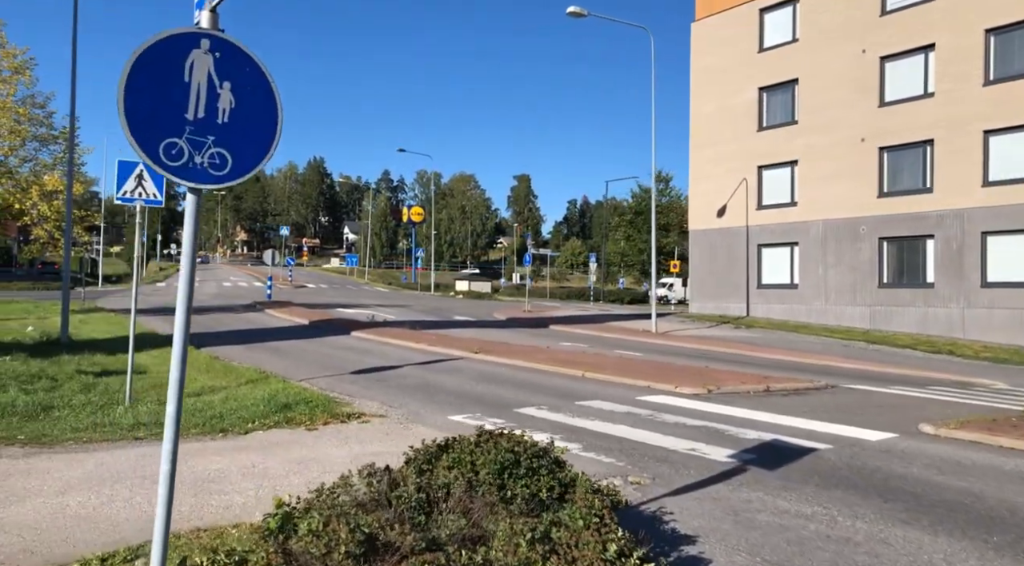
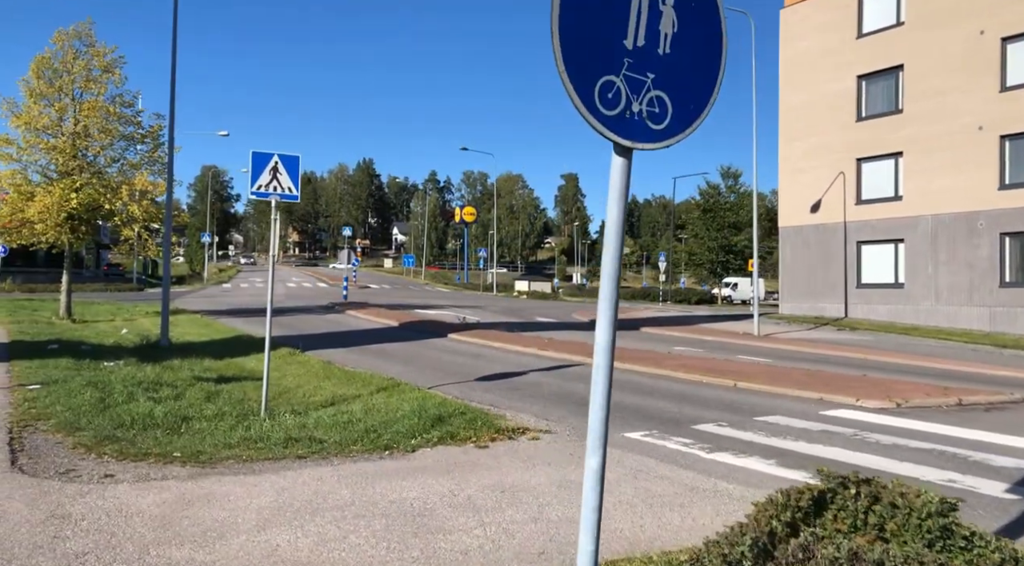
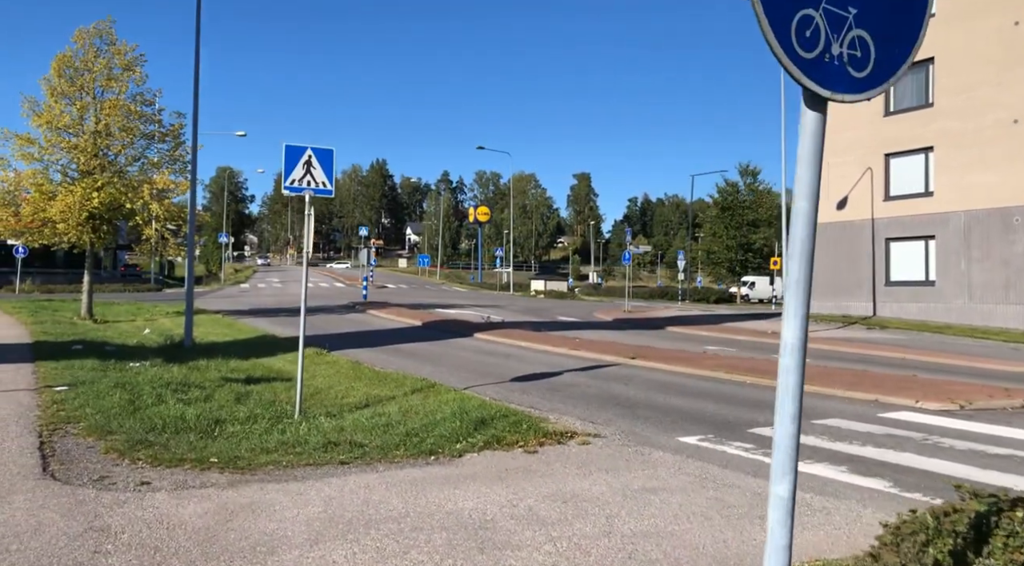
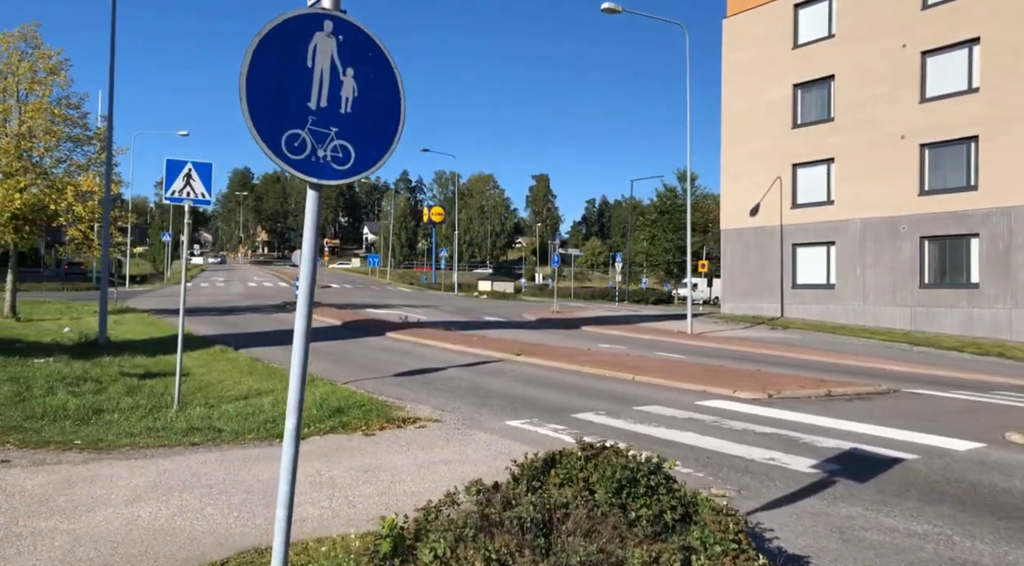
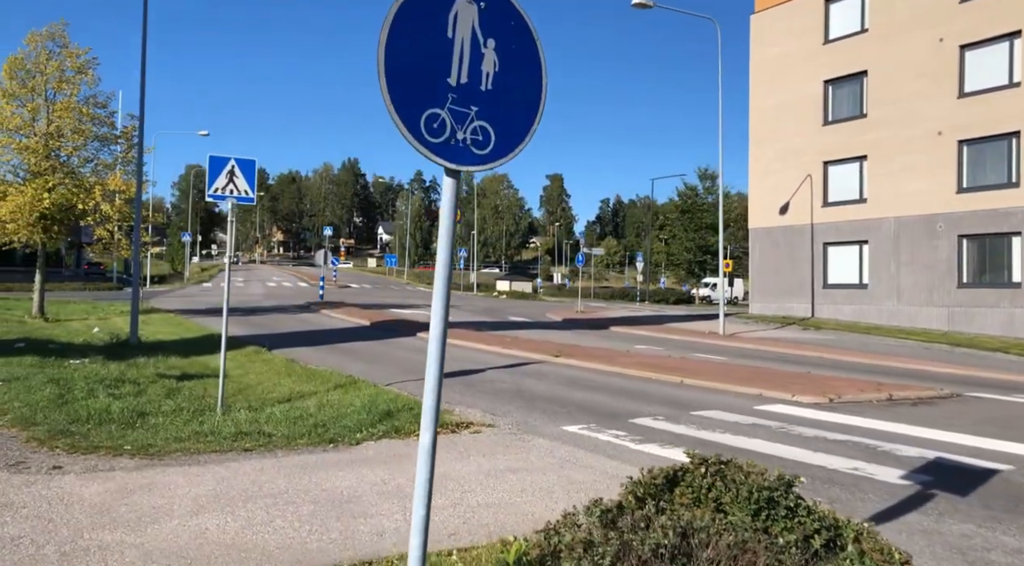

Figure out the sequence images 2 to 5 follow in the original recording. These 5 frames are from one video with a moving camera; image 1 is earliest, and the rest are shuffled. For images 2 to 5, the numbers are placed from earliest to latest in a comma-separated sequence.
4, 5, 2, 3
